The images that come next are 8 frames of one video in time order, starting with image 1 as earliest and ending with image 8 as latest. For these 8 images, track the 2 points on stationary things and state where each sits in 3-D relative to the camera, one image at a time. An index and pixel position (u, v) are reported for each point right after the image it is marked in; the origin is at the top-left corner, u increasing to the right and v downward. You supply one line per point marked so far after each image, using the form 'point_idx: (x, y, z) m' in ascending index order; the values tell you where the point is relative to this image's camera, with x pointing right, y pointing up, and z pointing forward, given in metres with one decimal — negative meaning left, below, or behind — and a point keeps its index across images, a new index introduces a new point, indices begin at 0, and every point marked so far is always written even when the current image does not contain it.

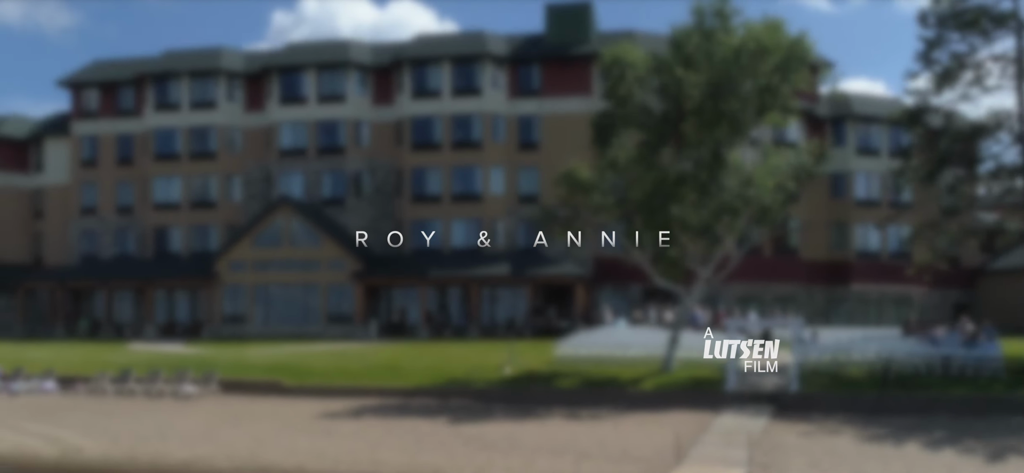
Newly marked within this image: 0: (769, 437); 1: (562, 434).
0: (+5.7, -4.4, +18.7) m
1: (+1.2, -4.6, +19.9) m
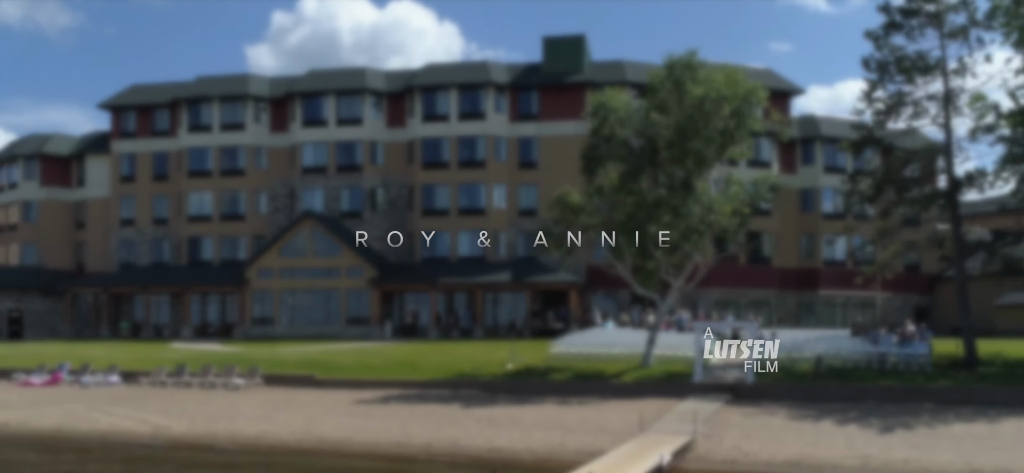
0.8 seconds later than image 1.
0: (+5.7, -5.0, +23.6) m
1: (+1.2, -5.2, +24.8) m
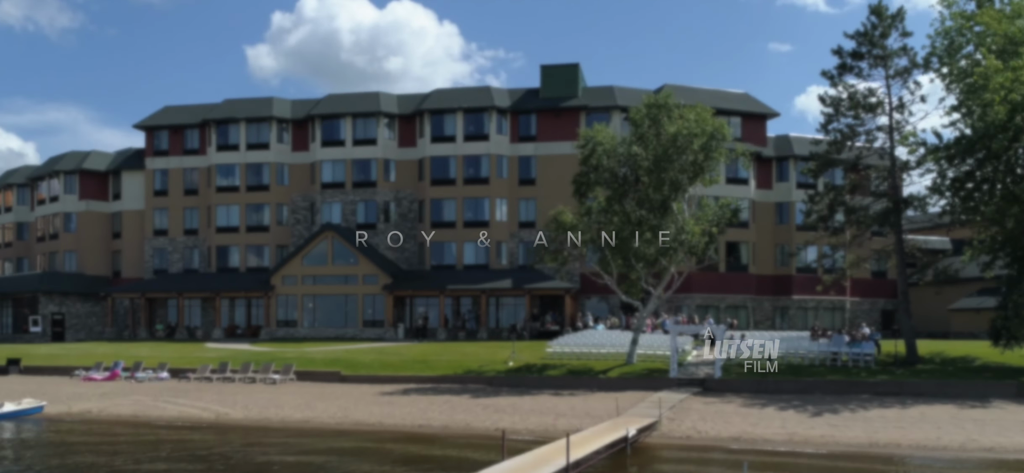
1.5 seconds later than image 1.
0: (+5.8, -5.7, +28.7) m
1: (+1.3, -5.9, +29.9) m
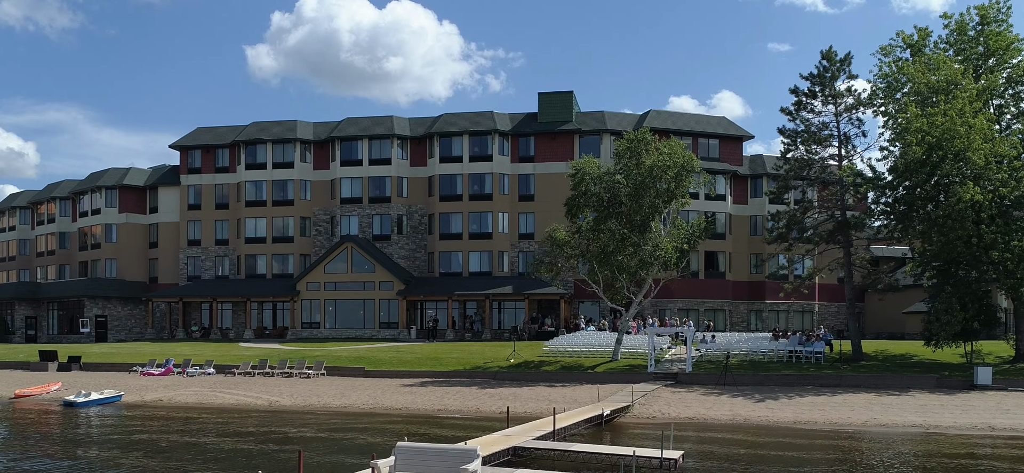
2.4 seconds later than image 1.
0: (+5.9, -6.5, +34.9) m
1: (+1.4, -6.6, +36.1) m
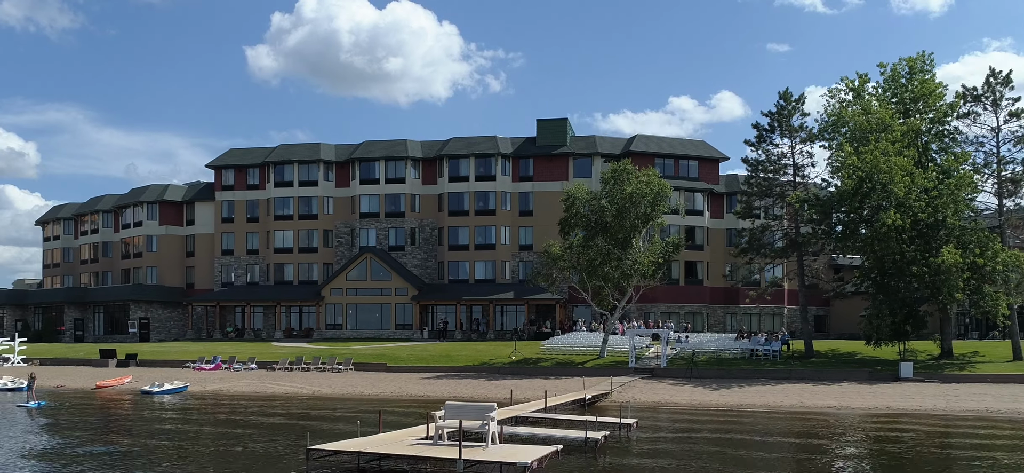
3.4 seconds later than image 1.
0: (+6.0, -7.4, +42.5) m
1: (+1.5, -7.6, +43.6) m
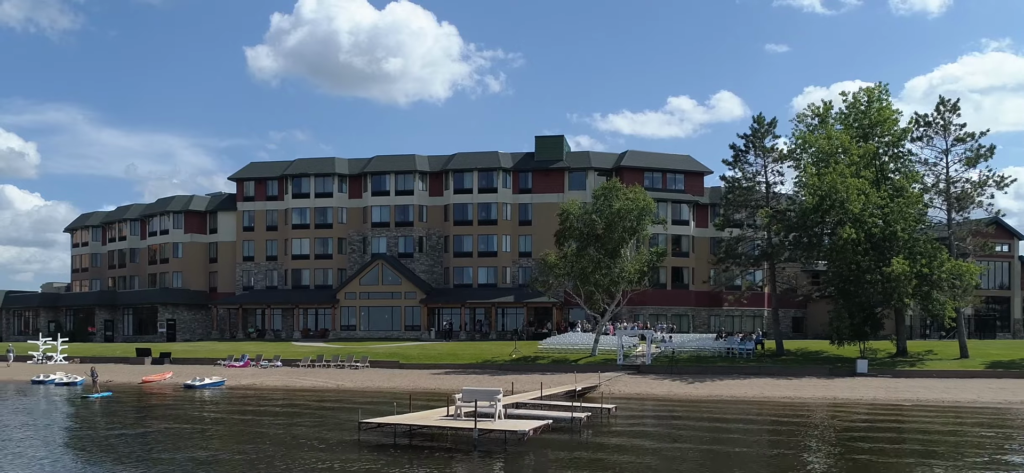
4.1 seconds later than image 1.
0: (+6.0, -8.1, +48.2) m
1: (+1.5, -8.3, +49.4) m
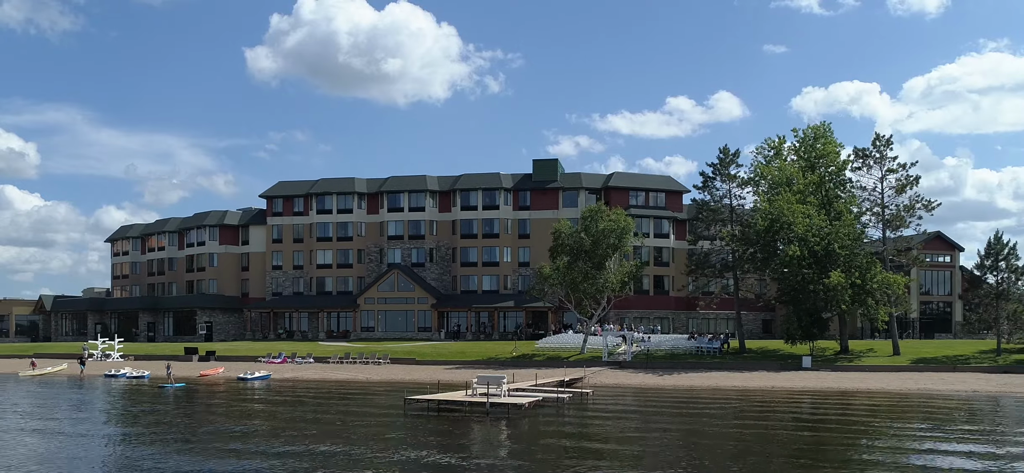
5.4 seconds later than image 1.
0: (+6.1, -9.3, +57.9) m
1: (+1.6, -9.5, +59.0) m
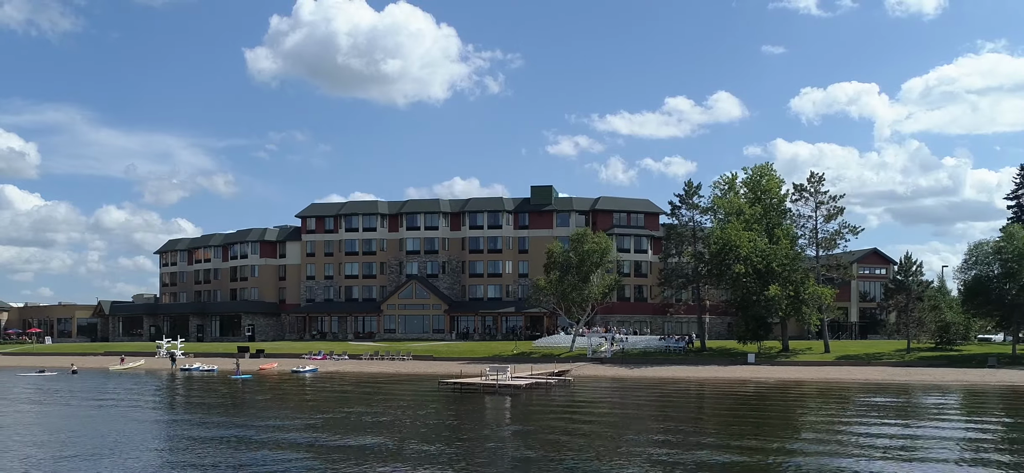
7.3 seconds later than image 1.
0: (+6.2, -11.1, +72.2) m
1: (+1.7, -11.2, +73.4) m
